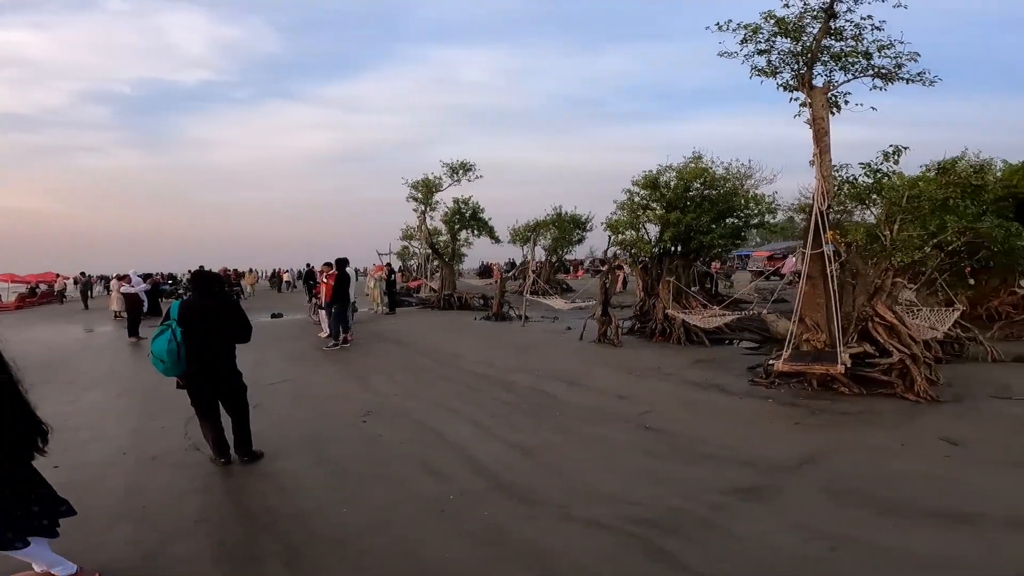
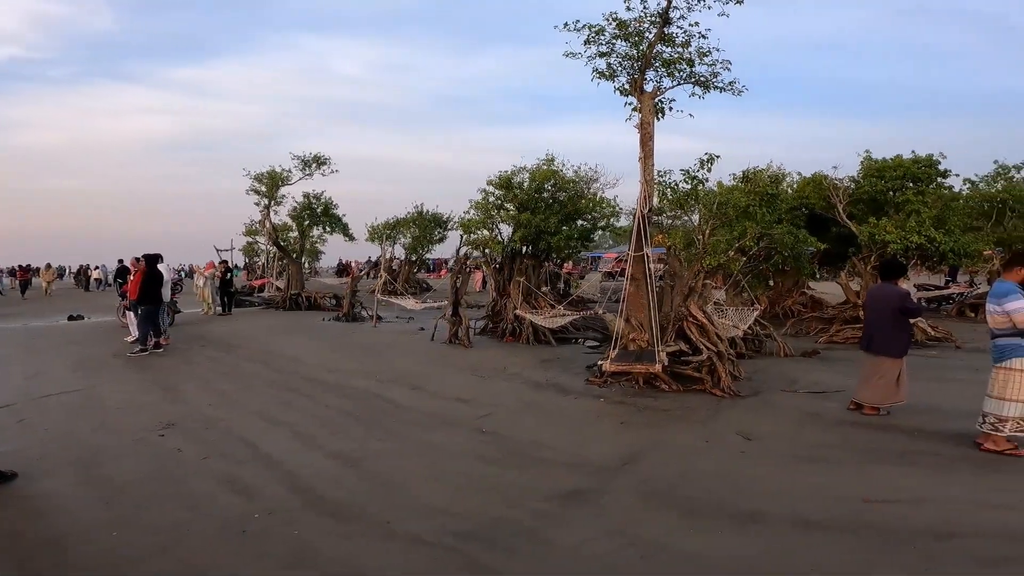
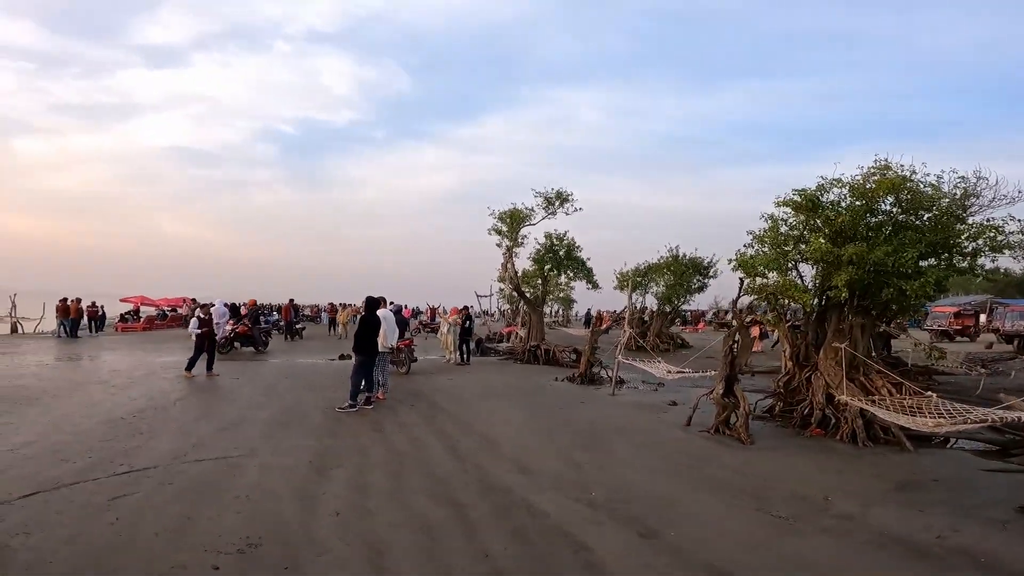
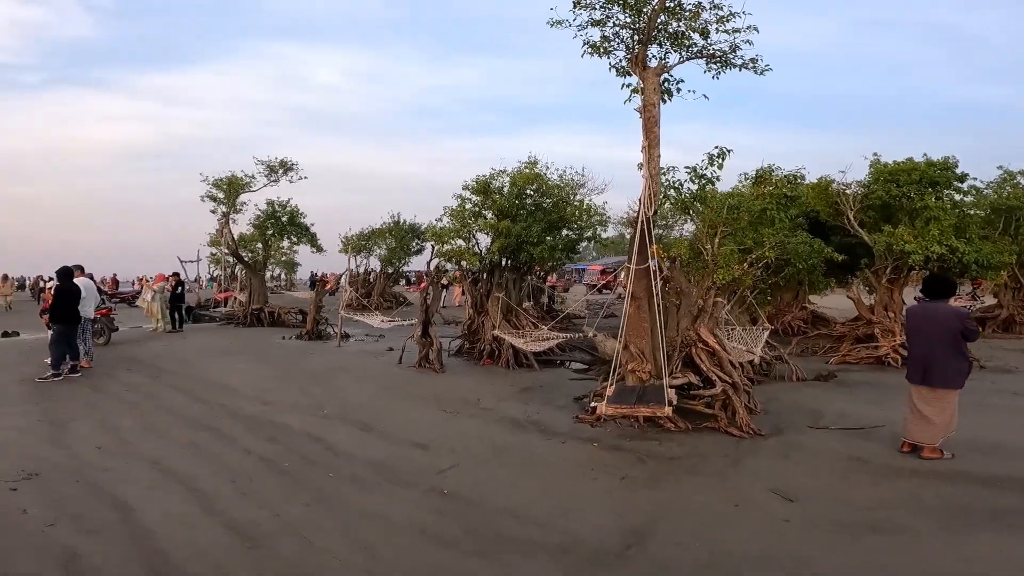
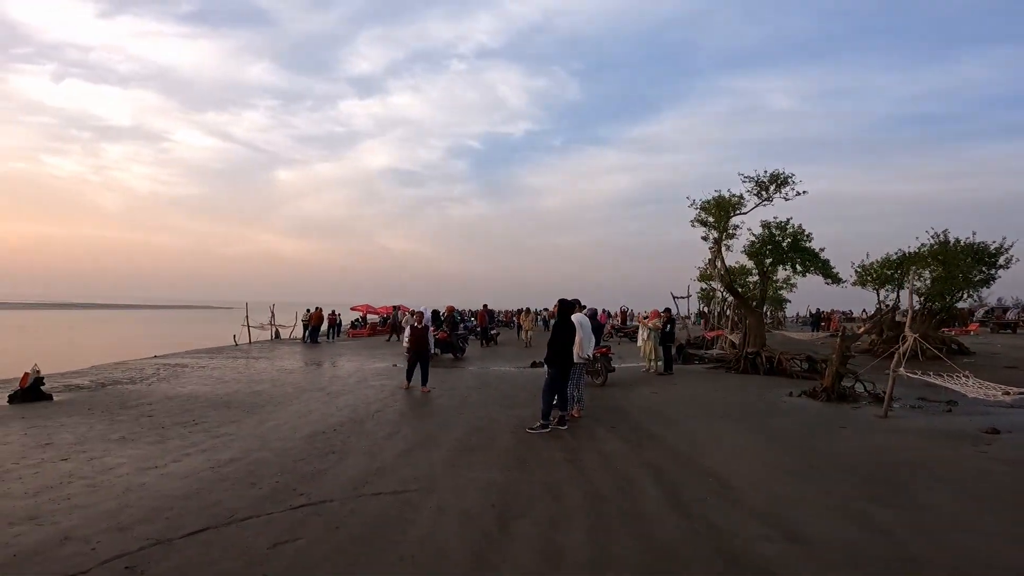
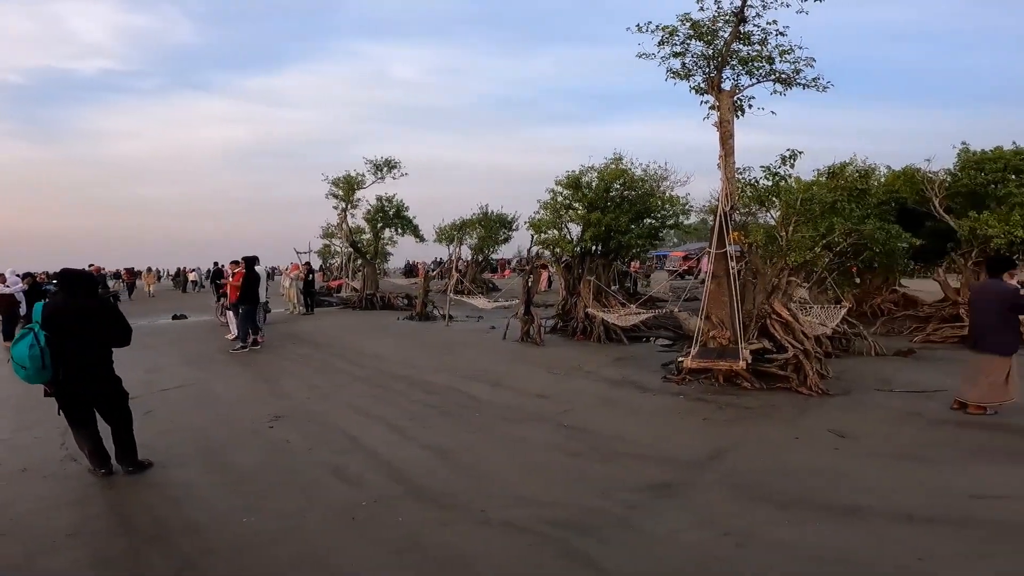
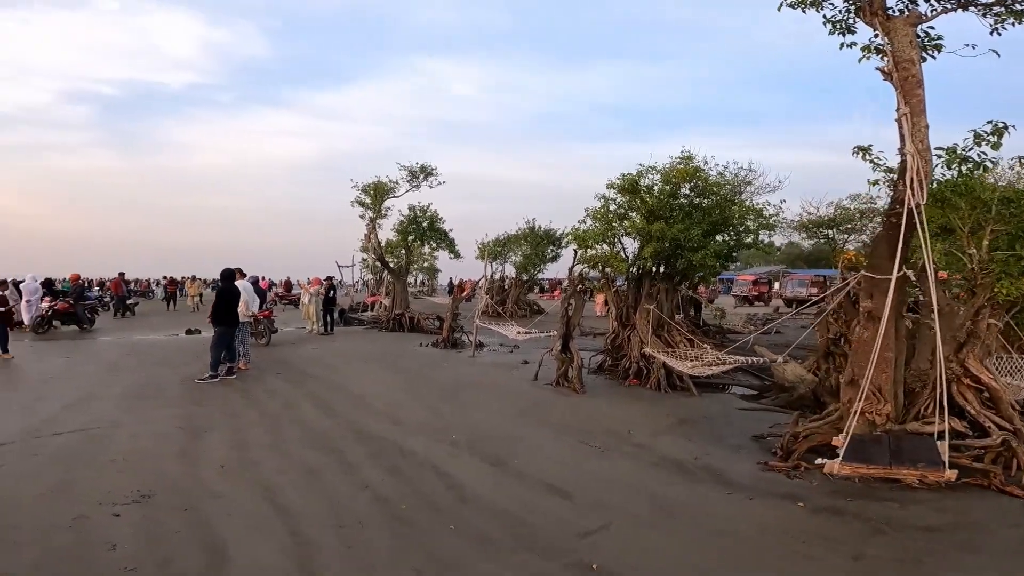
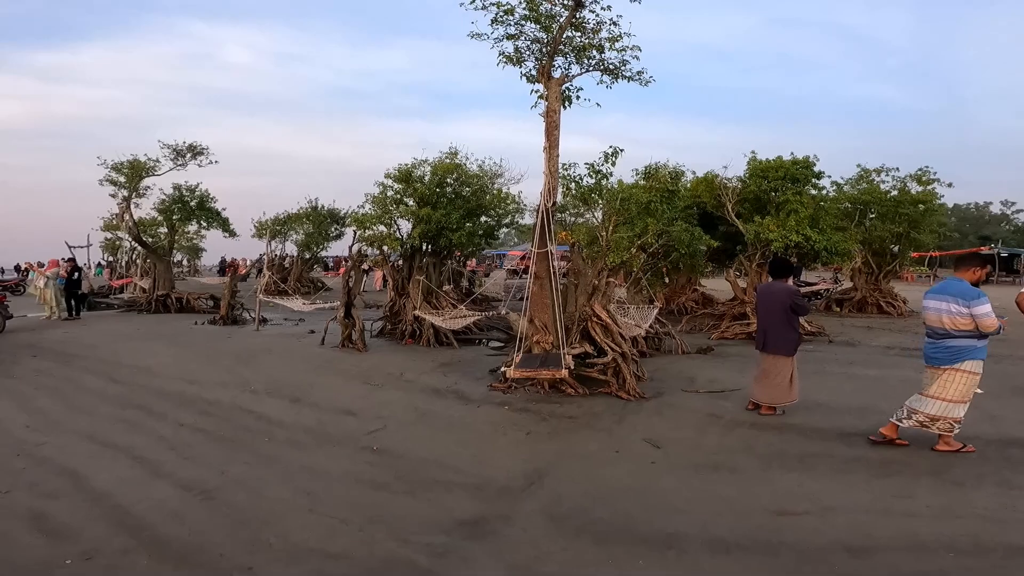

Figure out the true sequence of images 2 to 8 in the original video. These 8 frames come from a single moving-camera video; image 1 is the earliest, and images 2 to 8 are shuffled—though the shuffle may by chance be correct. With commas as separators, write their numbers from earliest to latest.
6, 2, 8, 4, 7, 3, 5
